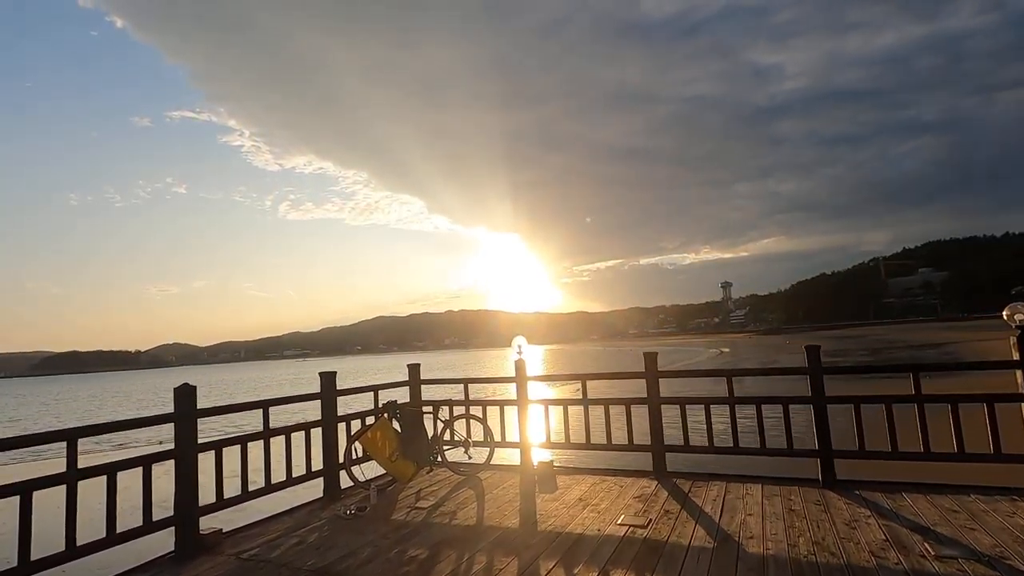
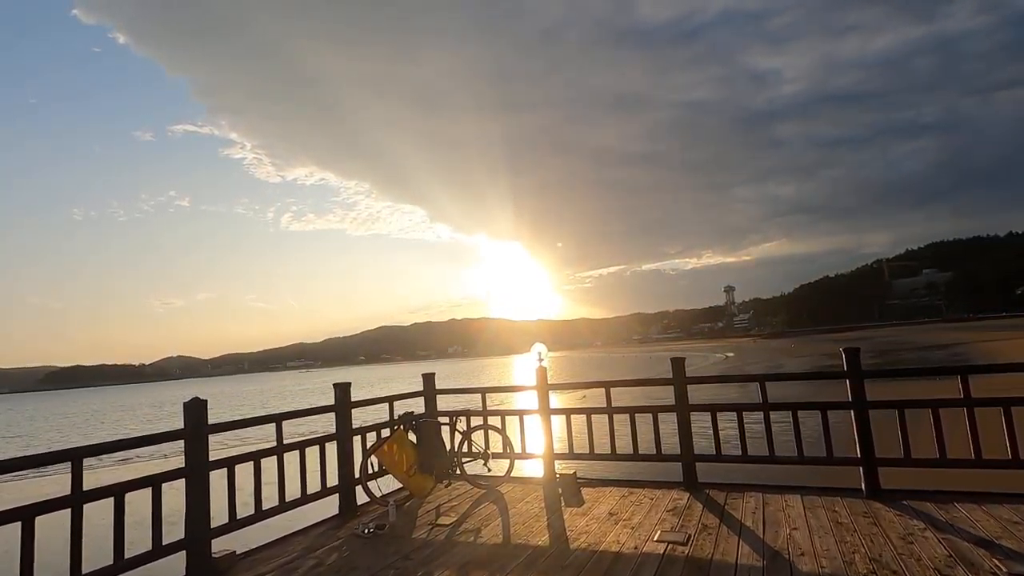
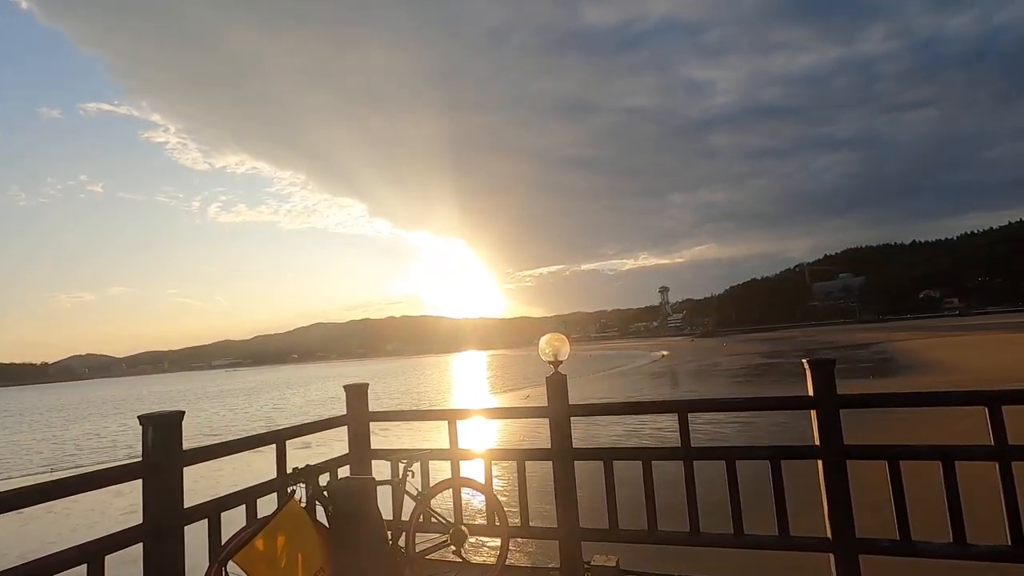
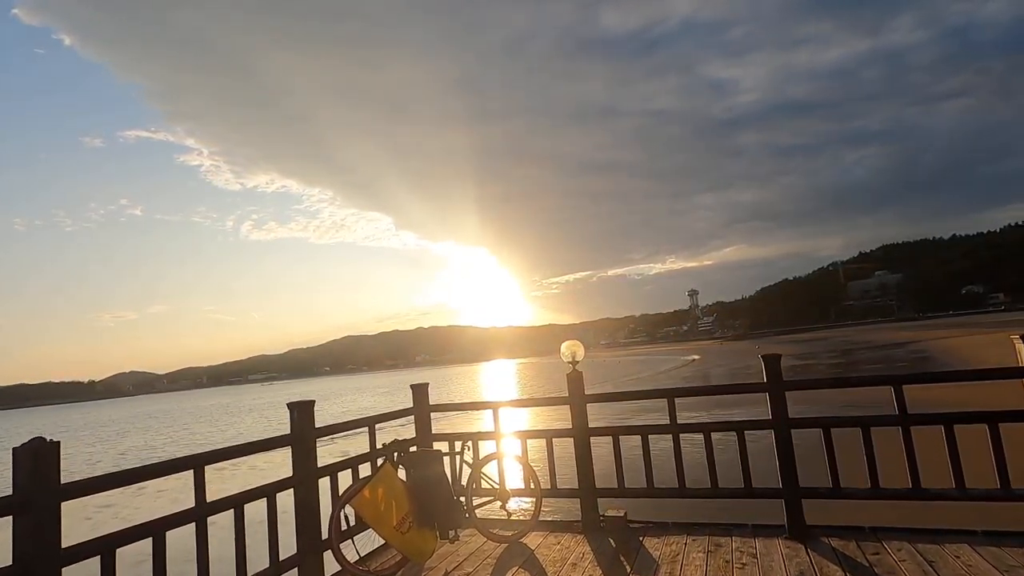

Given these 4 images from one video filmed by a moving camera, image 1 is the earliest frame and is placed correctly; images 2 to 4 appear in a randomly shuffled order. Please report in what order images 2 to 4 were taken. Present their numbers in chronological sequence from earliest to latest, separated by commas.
2, 4, 3
